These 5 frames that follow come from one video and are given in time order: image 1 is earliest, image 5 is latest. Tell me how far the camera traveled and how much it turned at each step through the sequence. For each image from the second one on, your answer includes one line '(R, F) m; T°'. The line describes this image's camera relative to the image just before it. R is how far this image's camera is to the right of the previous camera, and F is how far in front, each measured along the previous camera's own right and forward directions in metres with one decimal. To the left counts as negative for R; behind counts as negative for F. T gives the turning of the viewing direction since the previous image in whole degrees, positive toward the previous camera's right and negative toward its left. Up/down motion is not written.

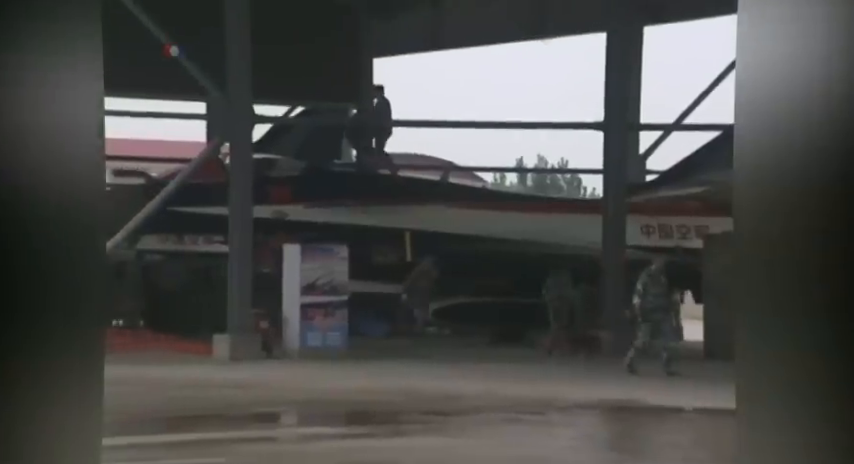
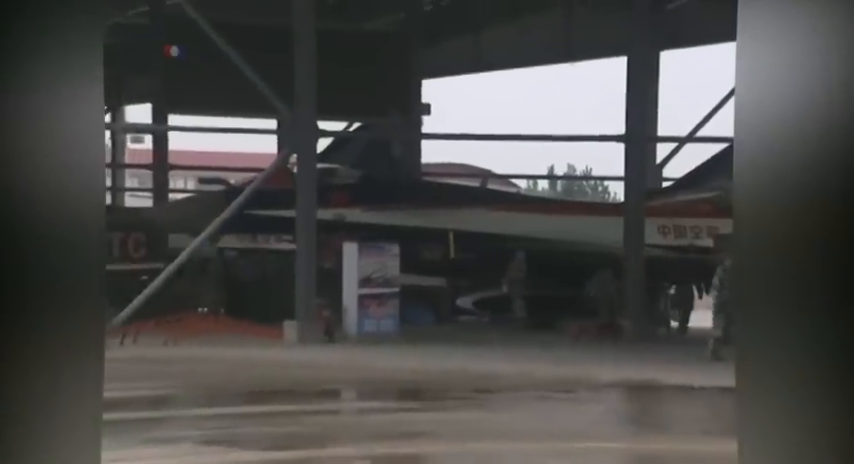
(0.0, -0.5) m; -2°
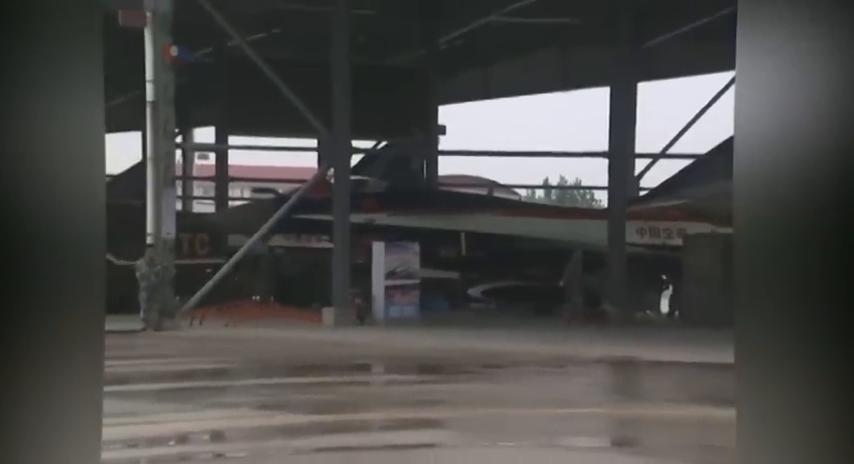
(0.0, -0.7) m; -1°
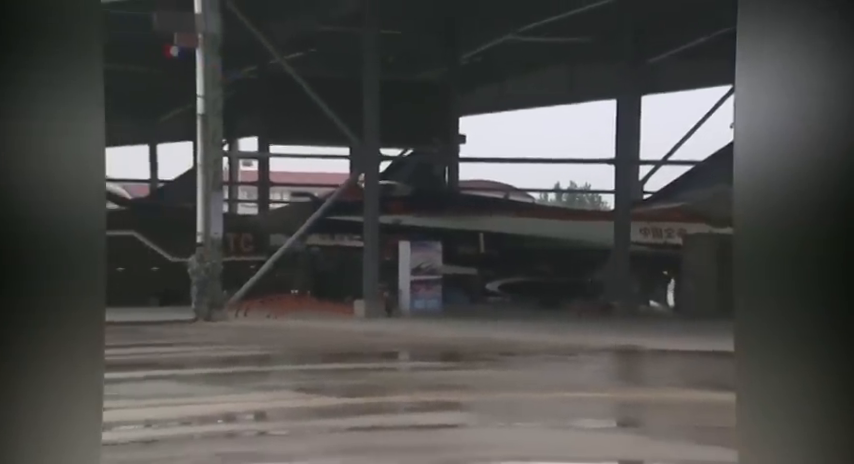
(0.0, -0.4) m; 0°
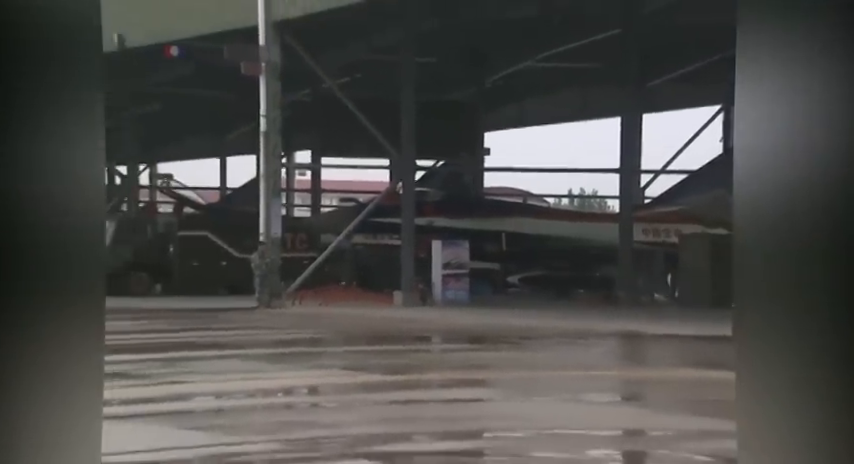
(0.0, -0.7) m; -1°
